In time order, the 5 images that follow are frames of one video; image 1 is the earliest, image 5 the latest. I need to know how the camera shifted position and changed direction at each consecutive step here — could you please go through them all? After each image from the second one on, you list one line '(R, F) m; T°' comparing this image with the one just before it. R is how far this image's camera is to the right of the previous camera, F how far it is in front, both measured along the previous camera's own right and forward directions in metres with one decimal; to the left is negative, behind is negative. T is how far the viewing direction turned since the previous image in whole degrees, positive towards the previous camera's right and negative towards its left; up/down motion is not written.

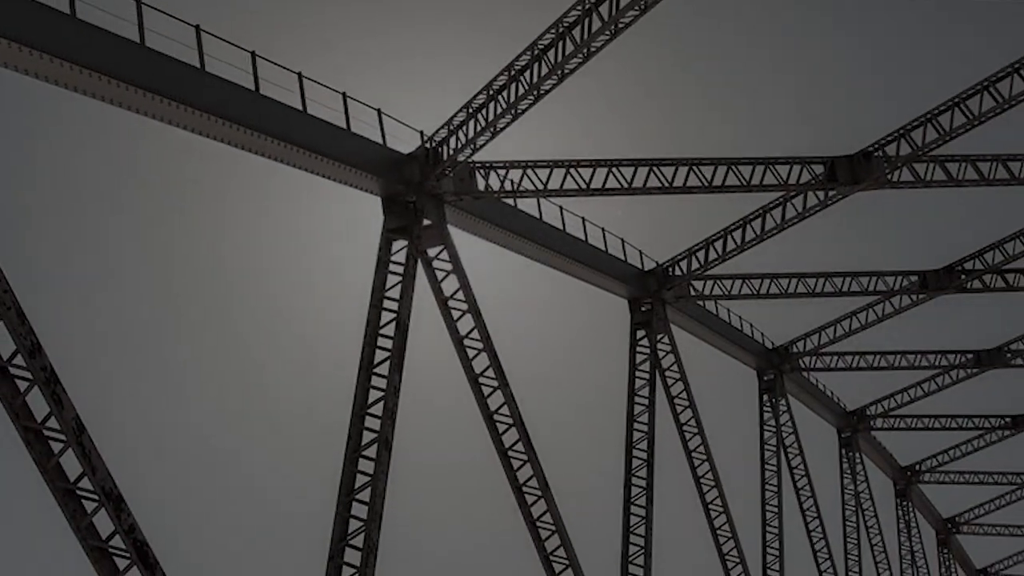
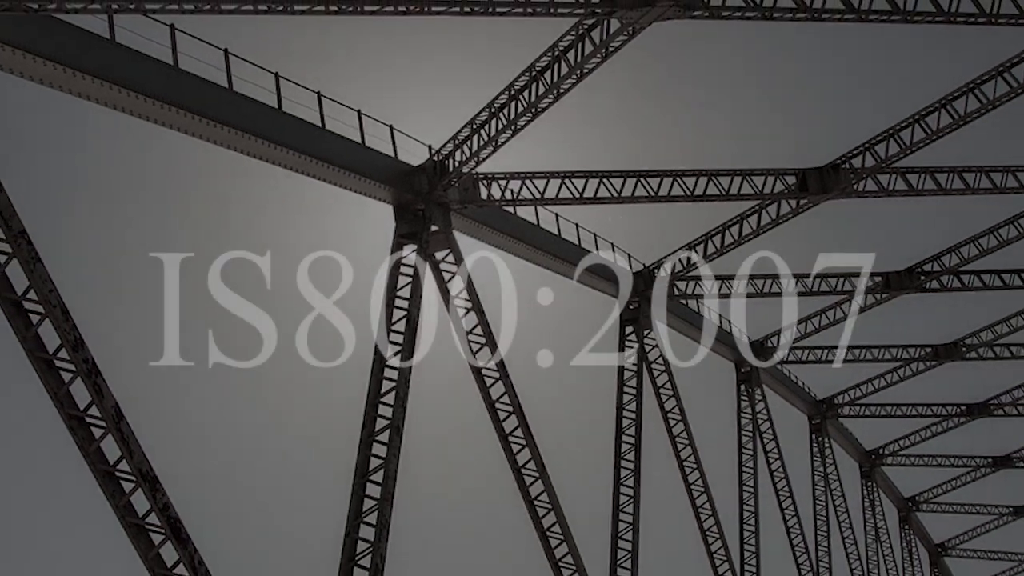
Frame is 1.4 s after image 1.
(0.0, -1.0) m; 0°
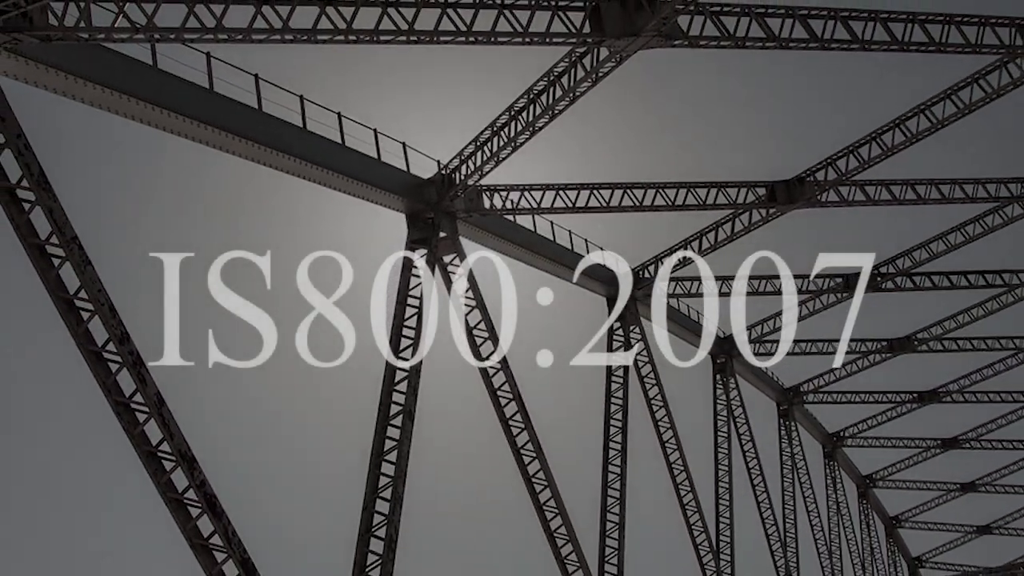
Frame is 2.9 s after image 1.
(0.0, -1.3) m; 0°
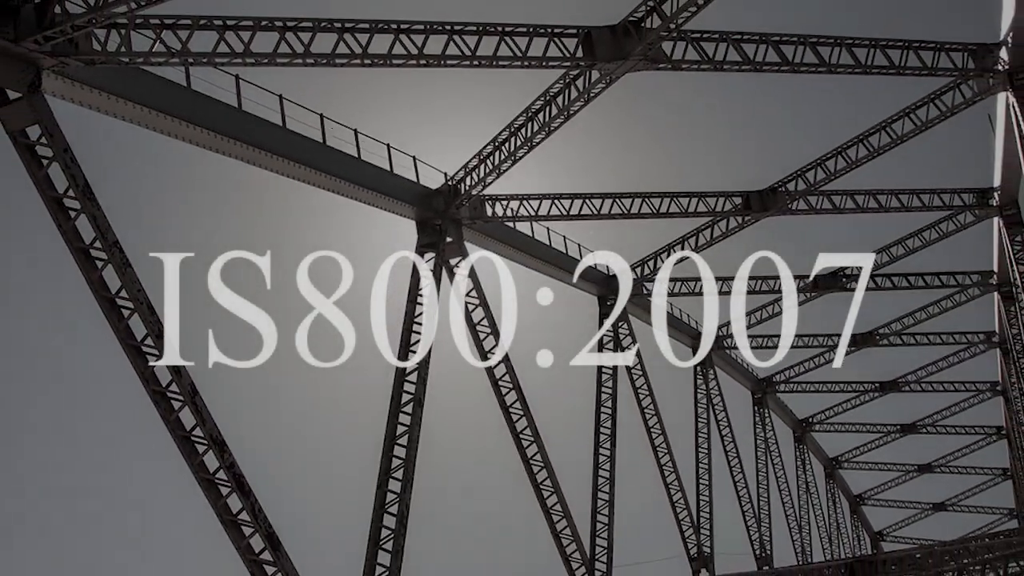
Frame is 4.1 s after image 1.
(0.0, -1.3) m; 0°
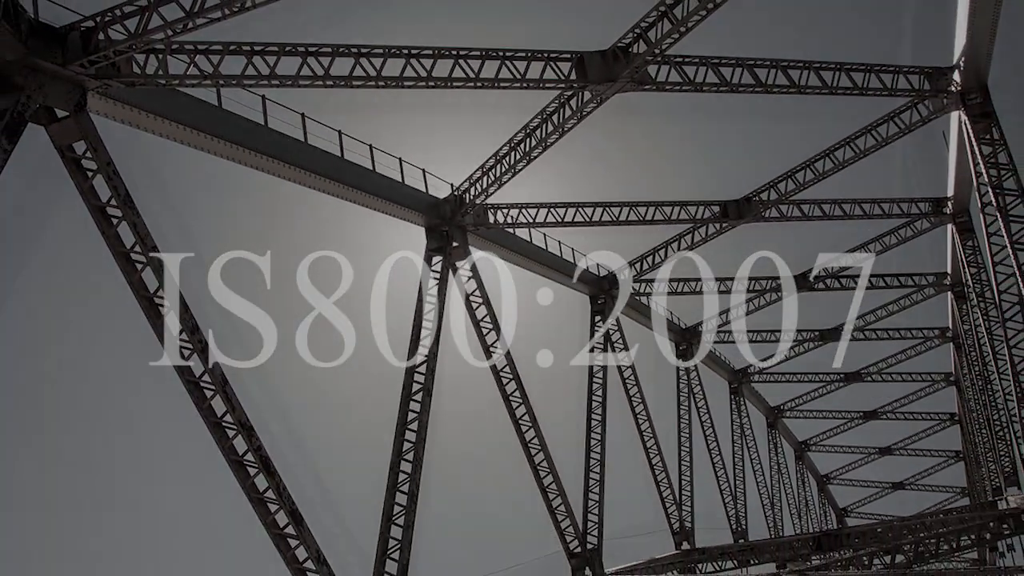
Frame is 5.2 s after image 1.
(0.0, -1.4) m; 0°
